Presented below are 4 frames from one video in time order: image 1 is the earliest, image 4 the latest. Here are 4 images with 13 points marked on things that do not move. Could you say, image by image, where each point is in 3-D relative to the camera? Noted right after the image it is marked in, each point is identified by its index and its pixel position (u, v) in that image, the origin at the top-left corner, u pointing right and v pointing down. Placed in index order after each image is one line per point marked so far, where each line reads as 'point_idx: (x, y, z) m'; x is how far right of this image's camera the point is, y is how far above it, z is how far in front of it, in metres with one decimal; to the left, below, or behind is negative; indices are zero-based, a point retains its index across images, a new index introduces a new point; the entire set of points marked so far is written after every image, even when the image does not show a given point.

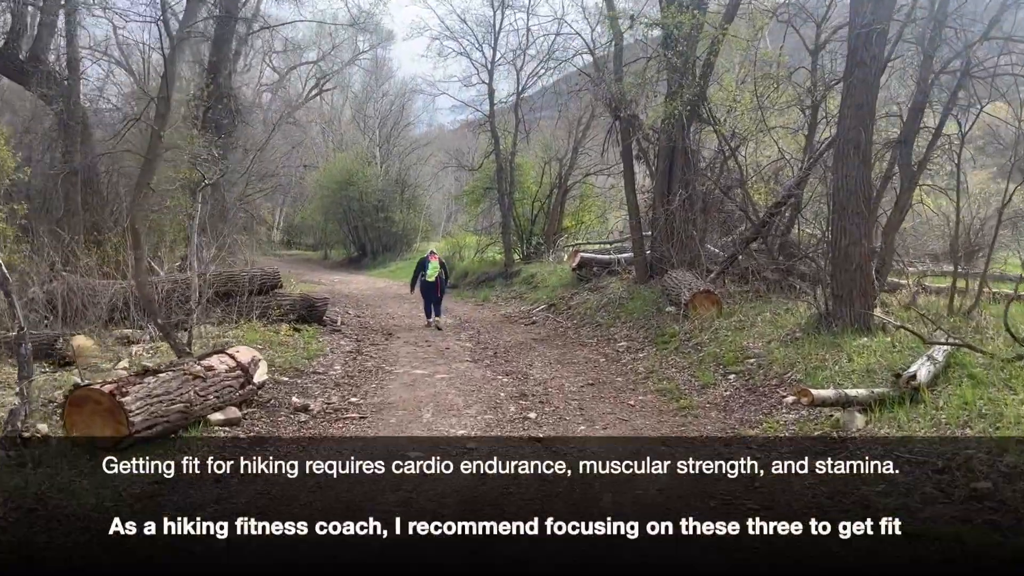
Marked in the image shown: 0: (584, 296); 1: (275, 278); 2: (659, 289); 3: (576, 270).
0: (+1.5, -0.2, +14.6) m
1: (-4.3, +0.2, +12.0) m
2: (+2.8, 0.0, +12.5) m
3: (+1.5, +0.4, +15.8) m
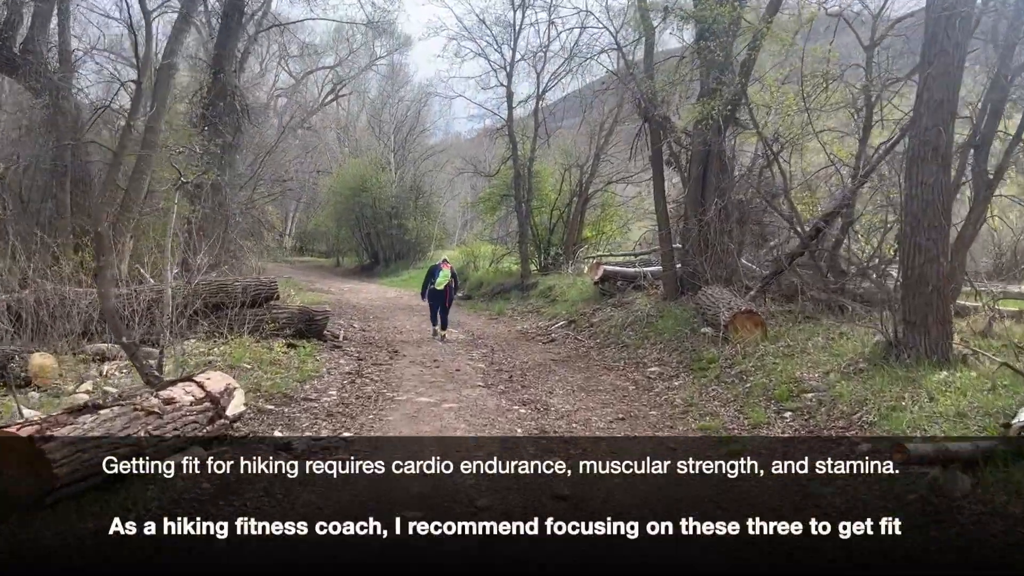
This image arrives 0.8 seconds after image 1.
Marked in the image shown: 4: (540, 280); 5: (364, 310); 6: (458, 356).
0: (+1.9, -0.5, +13.4) m
1: (-4.0, 0.0, +11.0) m
2: (+3.1, -0.3, +11.3) m
3: (+1.9, +0.1, +14.7) m
4: (+0.8, +0.2, +19.6) m
5: (-4.0, -0.6, +18.0) m
6: (-0.9, -1.1, +11.1) m
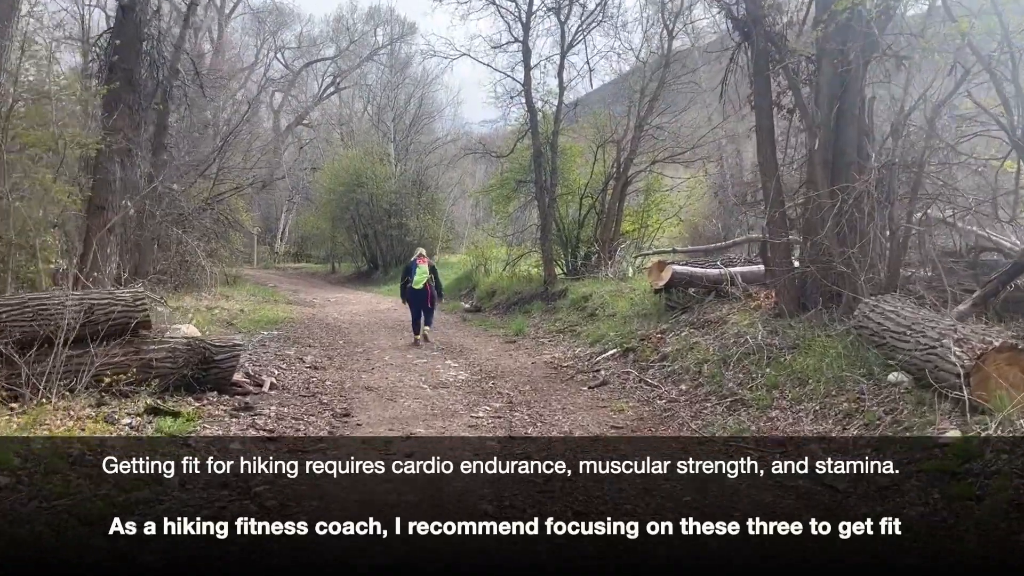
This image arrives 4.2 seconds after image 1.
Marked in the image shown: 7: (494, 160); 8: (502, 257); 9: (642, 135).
0: (+2.3, -0.6, +8.8) m
1: (-3.7, -0.2, +6.5) m
2: (+3.4, -0.4, +6.7) m
3: (+2.3, 0.0, +10.1) m
4: (+1.3, 0.0, +15.0) m
5: (-3.5, -0.9, +13.5) m
6: (-0.6, -1.3, +6.6) m
7: (-0.5, +3.7, +19.0) m
8: (-0.3, +0.9, +19.4) m
9: (+3.2, +3.7, +16.2) m
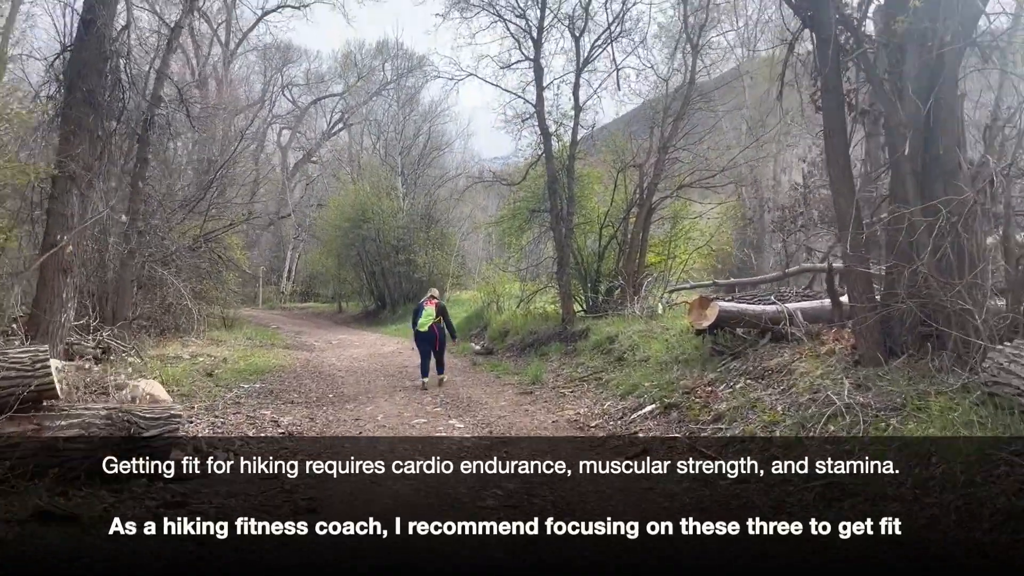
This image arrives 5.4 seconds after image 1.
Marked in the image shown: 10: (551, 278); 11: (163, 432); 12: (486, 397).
0: (+2.4, -1.1, +7.2) m
1: (-3.6, -0.7, +5.0) m
2: (+3.5, -0.8, +5.0) m
3: (+2.5, -0.6, +8.4) m
4: (+1.6, -0.8, +13.4) m
5: (-3.3, -1.7, +11.9) m
6: (-0.4, -1.7, +4.9) m
7: (-0.2, +2.6, +17.6) m
8: (+0.1, -0.1, +17.9) m
9: (+3.5, +2.9, +14.8) m
10: (+1.0, +0.2, +16.5) m
11: (-2.8, -1.2, +5.4) m
12: (-0.4, -1.6, +9.8) m
